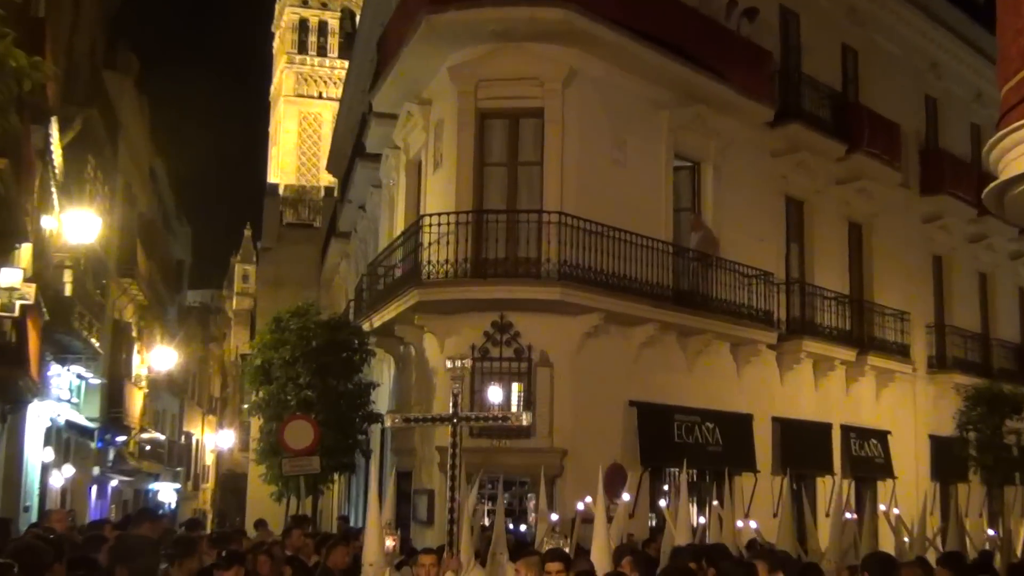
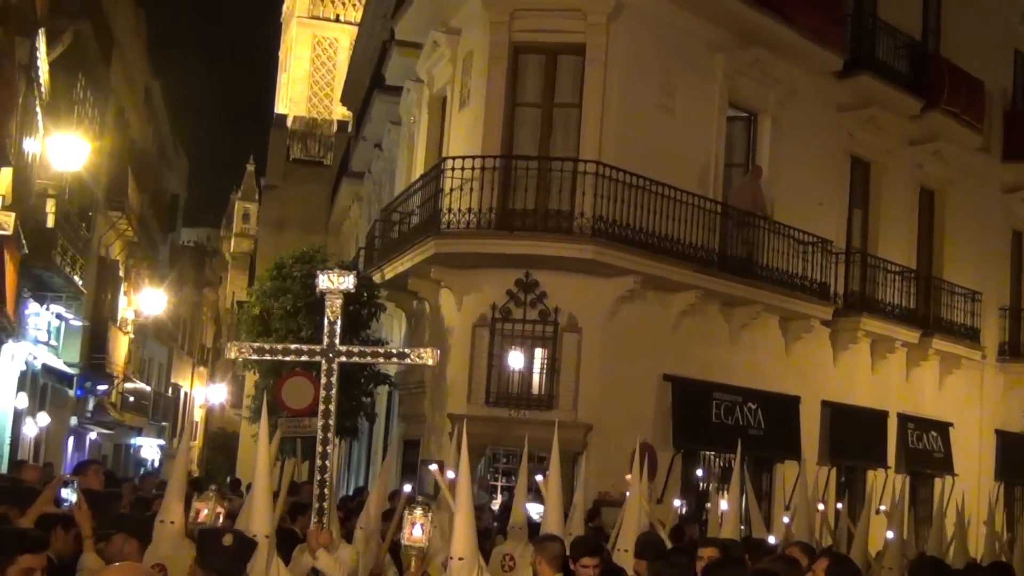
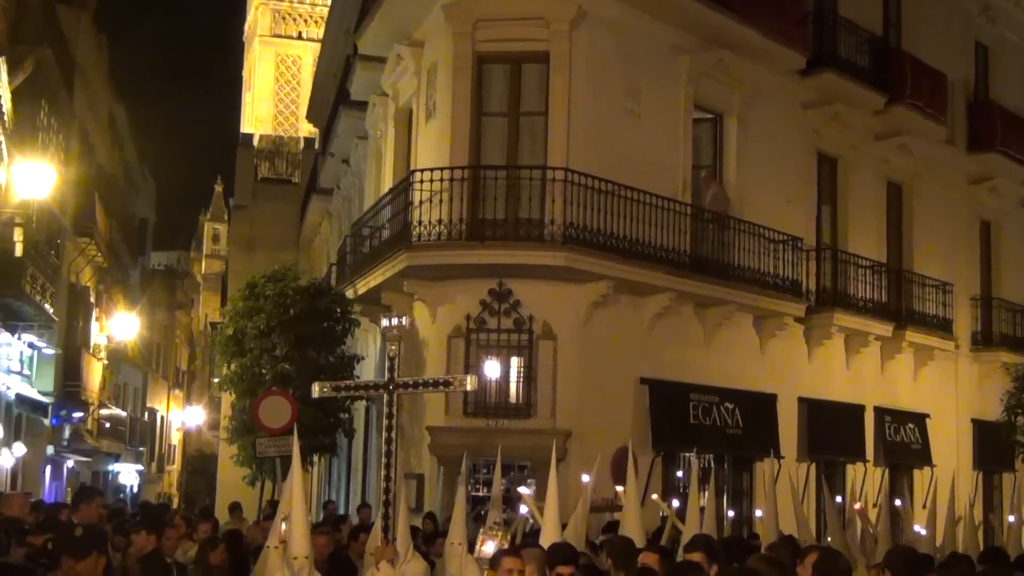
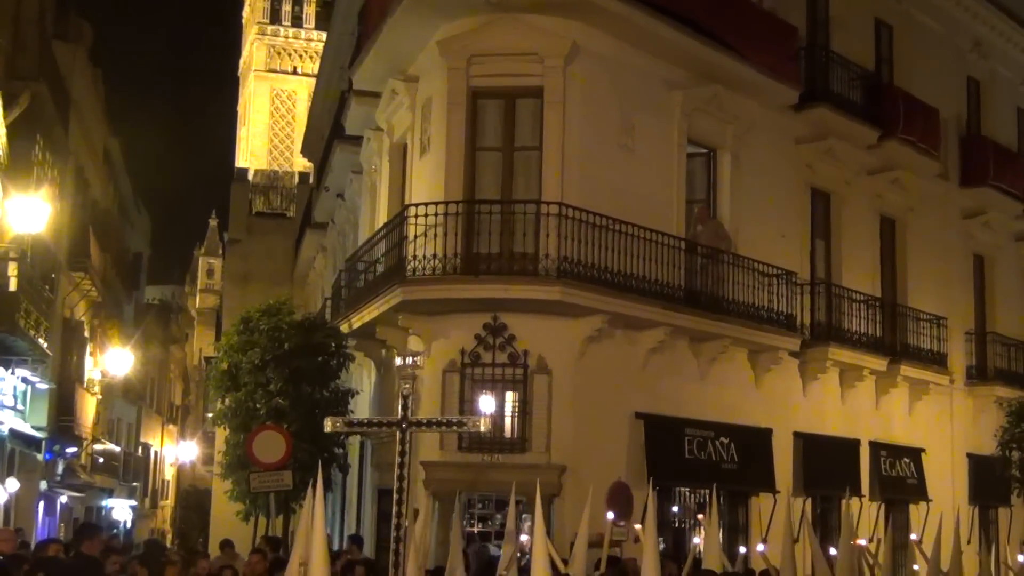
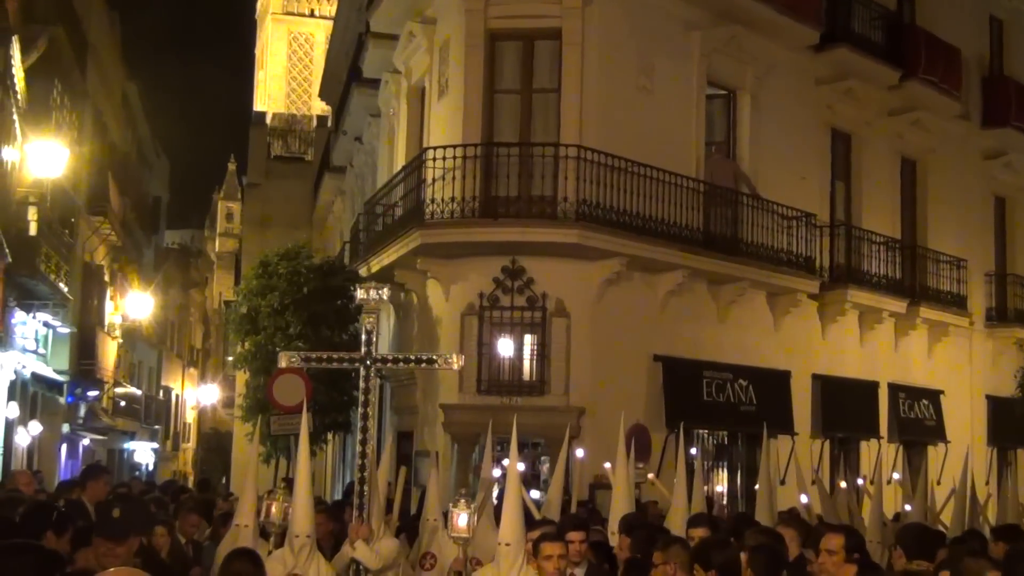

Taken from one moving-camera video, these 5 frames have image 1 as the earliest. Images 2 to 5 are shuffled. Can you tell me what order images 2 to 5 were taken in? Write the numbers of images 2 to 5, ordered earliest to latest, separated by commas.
4, 3, 5, 2
